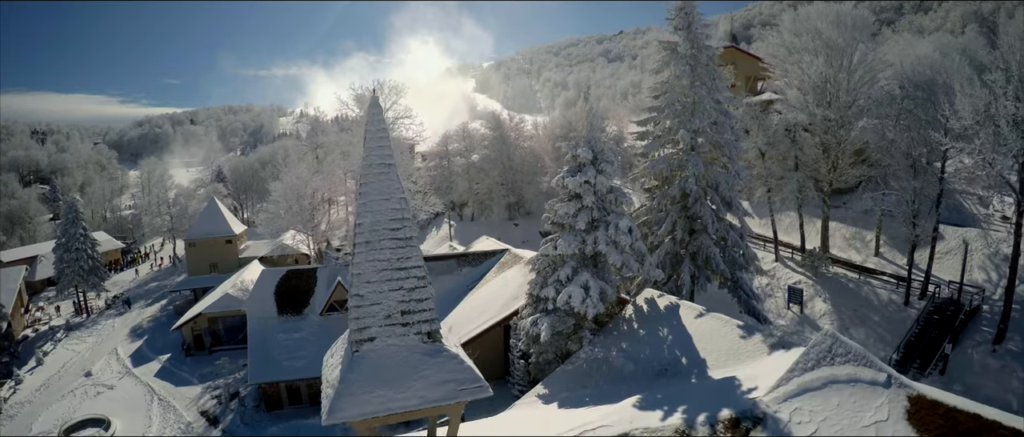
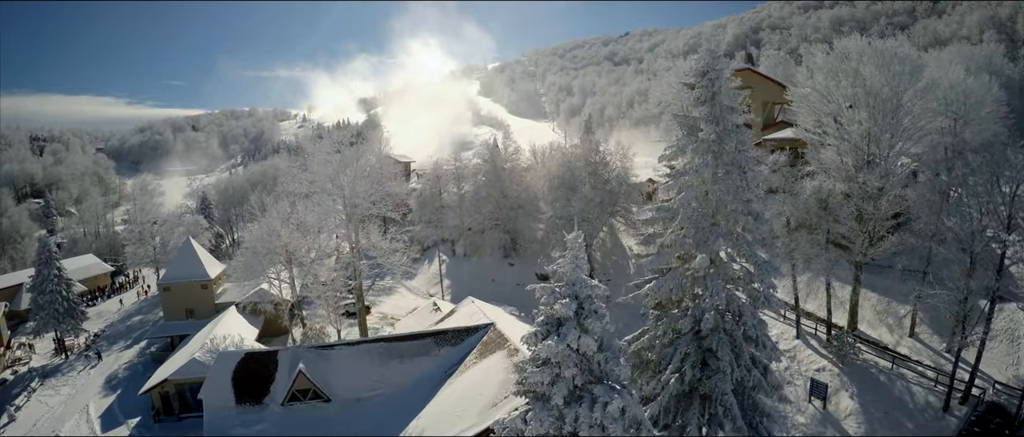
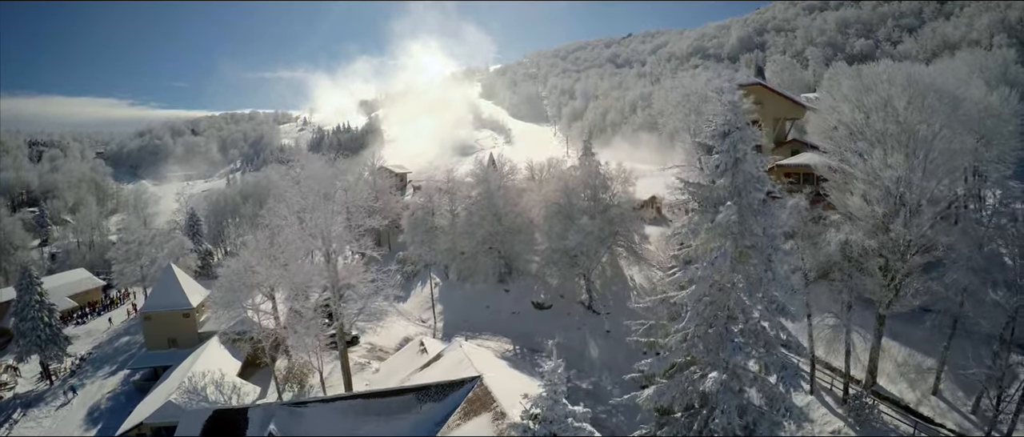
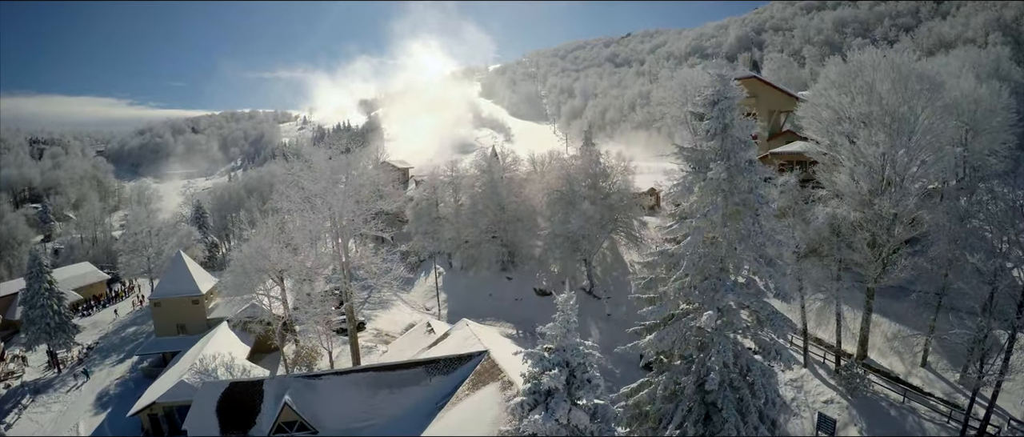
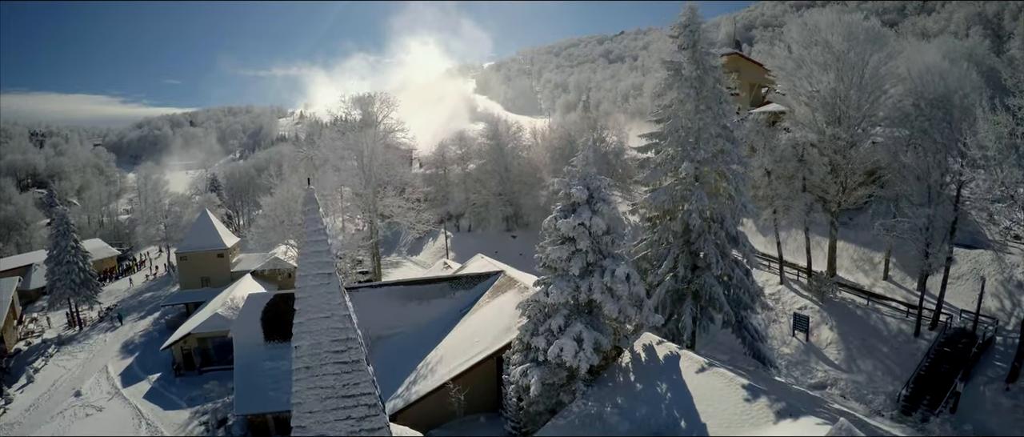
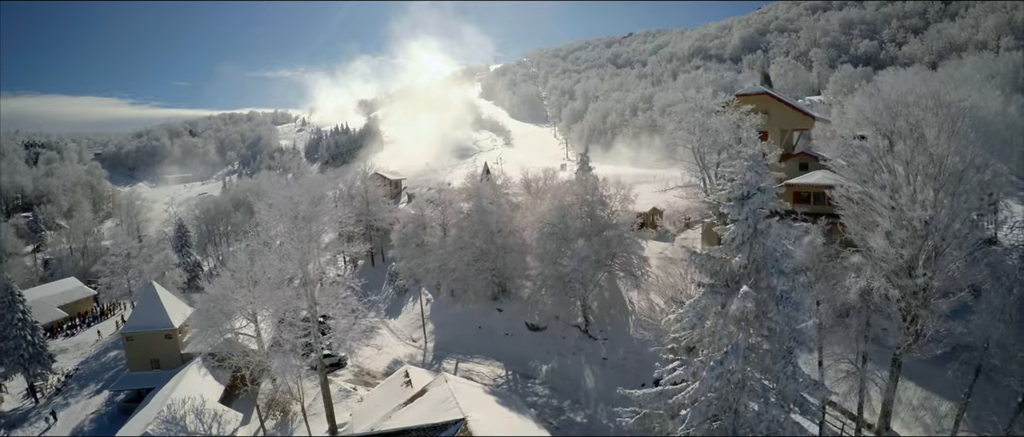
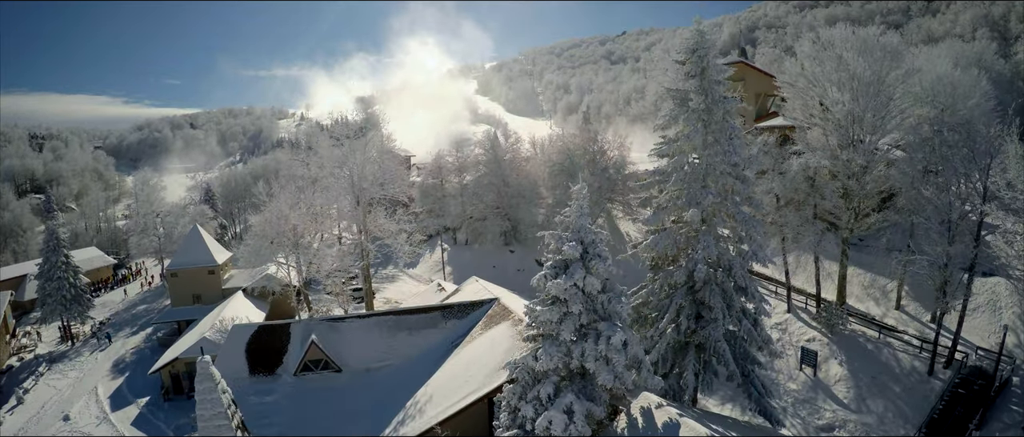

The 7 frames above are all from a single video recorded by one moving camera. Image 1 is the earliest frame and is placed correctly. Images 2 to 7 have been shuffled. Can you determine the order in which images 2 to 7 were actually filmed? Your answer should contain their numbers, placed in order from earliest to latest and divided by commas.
5, 7, 2, 4, 3, 6
